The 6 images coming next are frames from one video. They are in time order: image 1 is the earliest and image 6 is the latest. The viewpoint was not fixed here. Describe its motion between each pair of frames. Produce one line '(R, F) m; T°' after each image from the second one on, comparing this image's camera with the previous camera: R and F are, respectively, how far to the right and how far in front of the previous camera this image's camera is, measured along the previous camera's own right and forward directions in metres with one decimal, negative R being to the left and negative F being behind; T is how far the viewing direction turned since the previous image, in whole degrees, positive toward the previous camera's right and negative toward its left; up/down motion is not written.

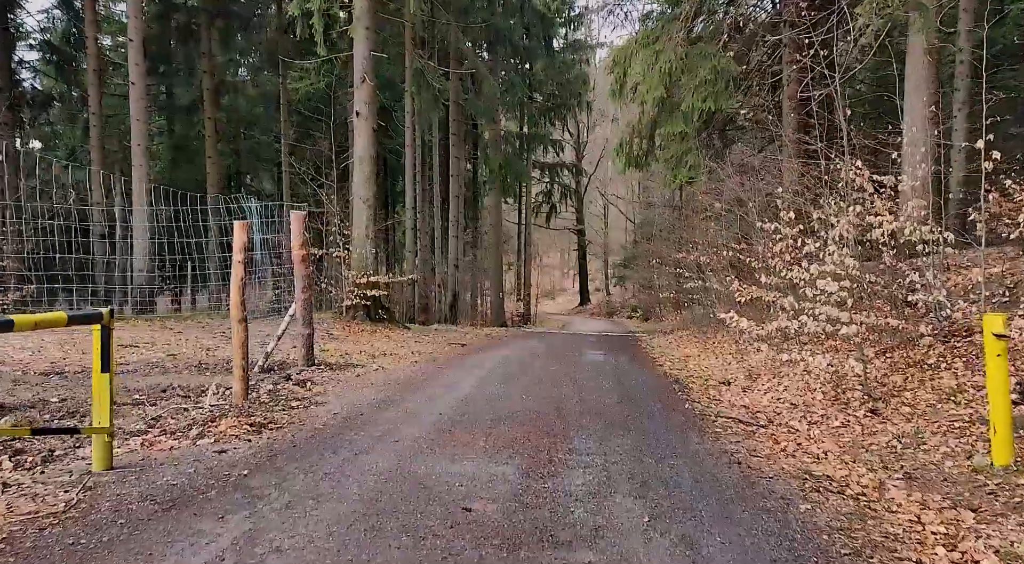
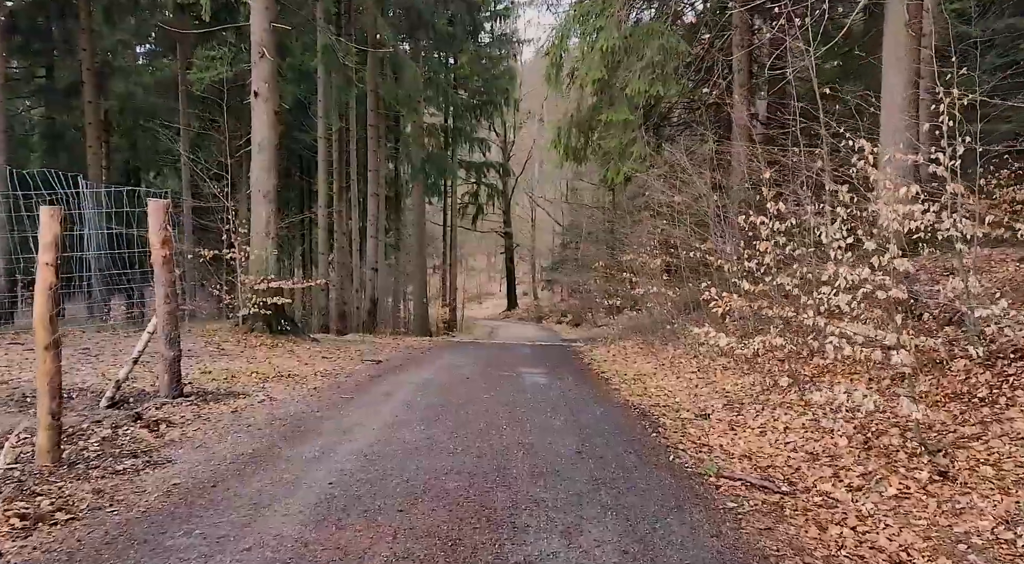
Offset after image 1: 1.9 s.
(0.0, +2.0) m; +5°
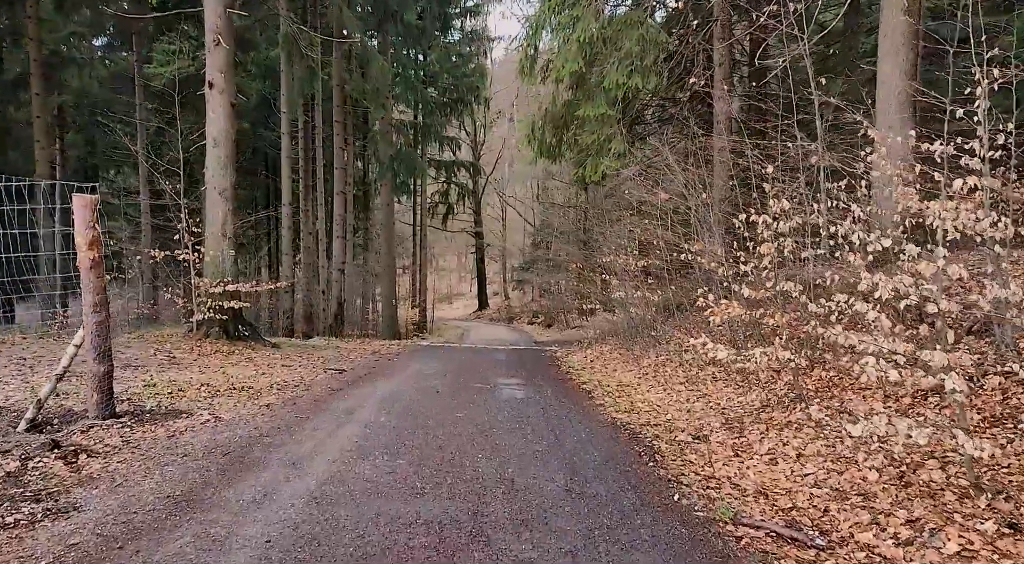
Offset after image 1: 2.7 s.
(0.0, +0.8) m; +2°
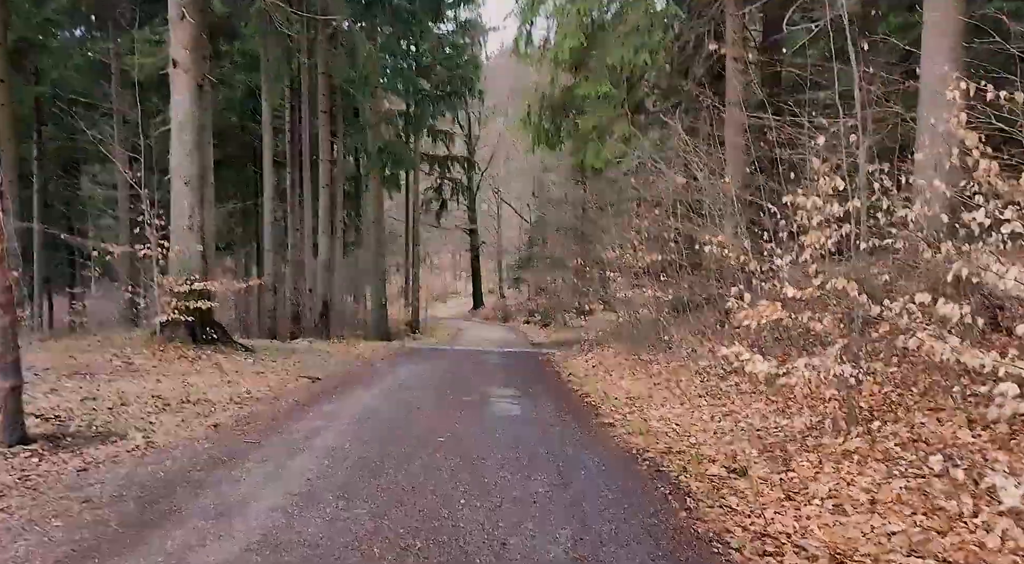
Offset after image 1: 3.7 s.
(0.0, +1.2) m; 0°
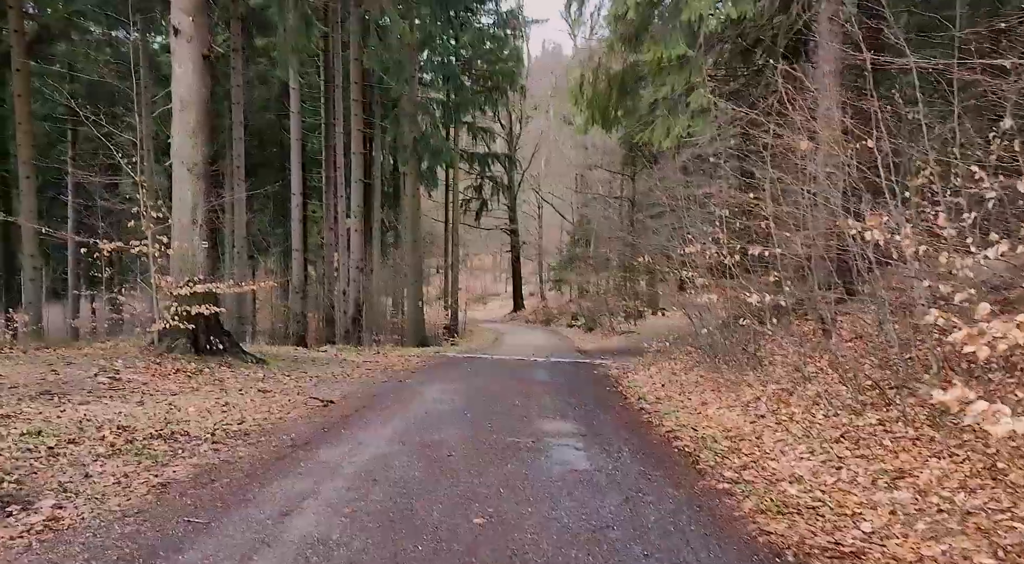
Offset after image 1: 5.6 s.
(-0.2, +2.1) m; -3°
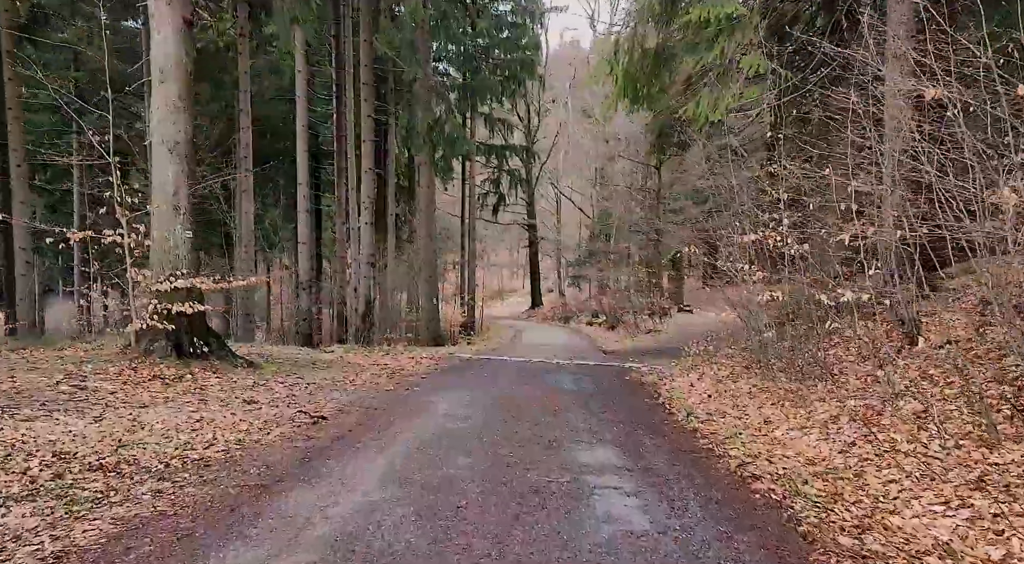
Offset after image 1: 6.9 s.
(-0.1, +1.5) m; -1°
